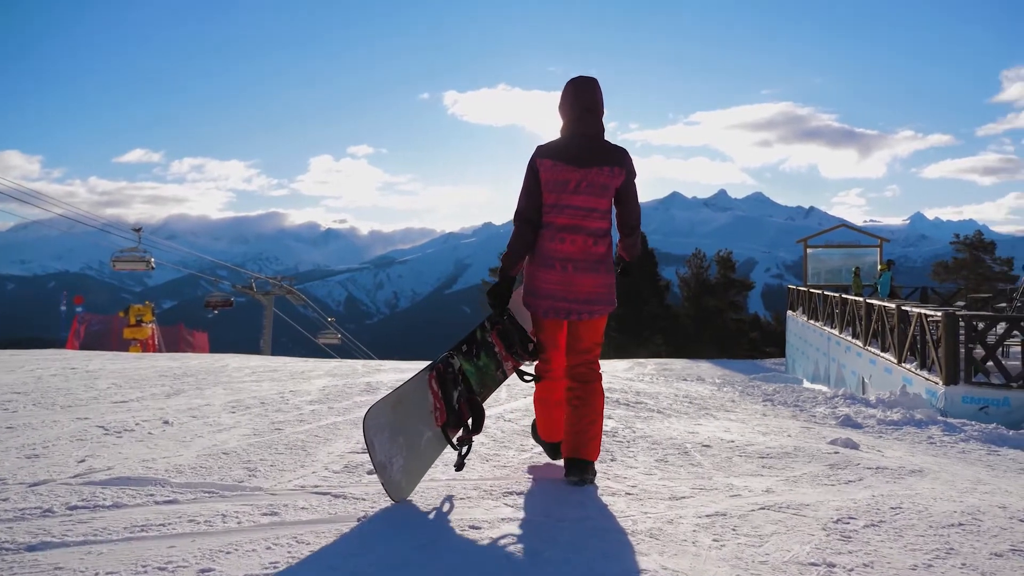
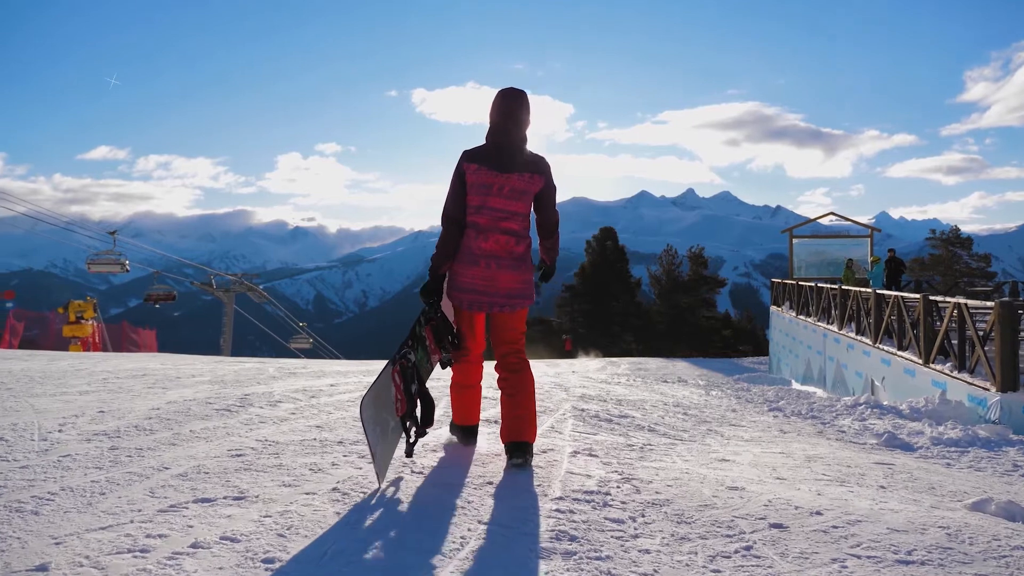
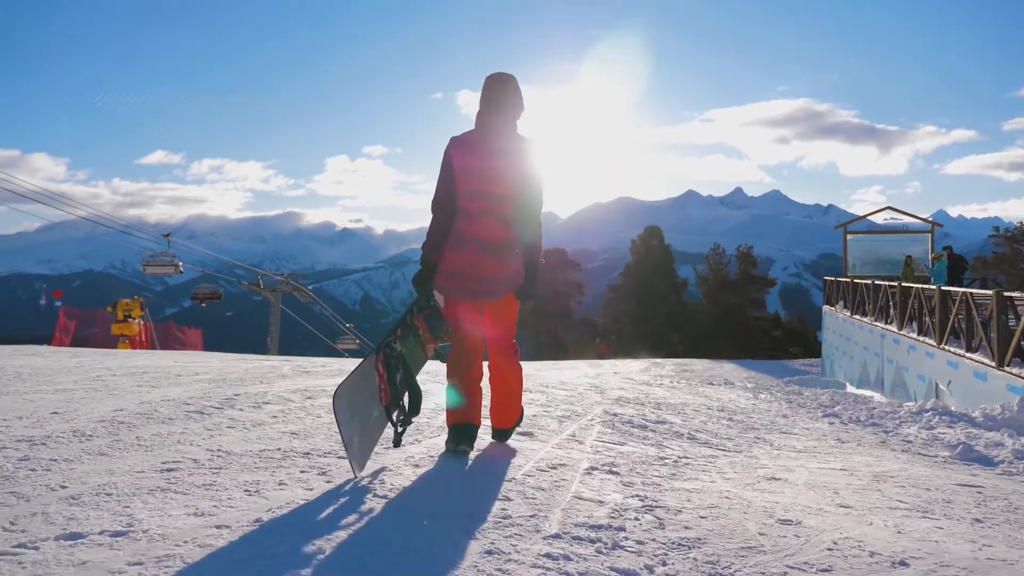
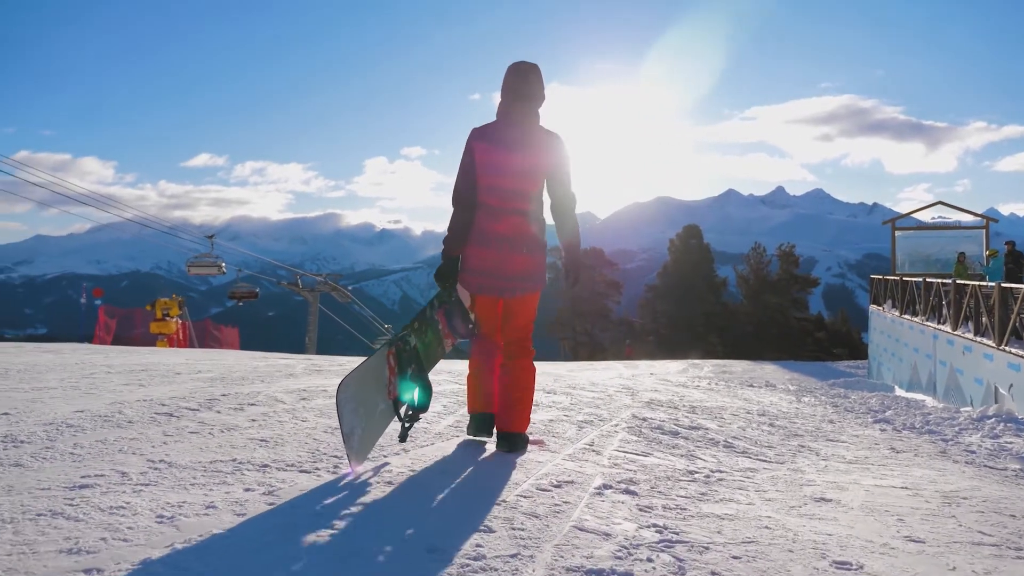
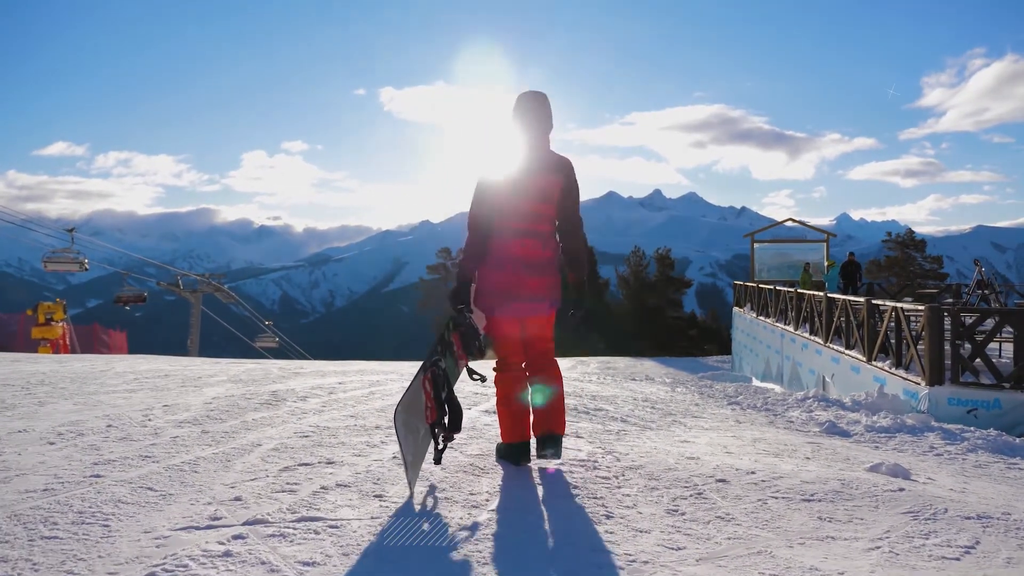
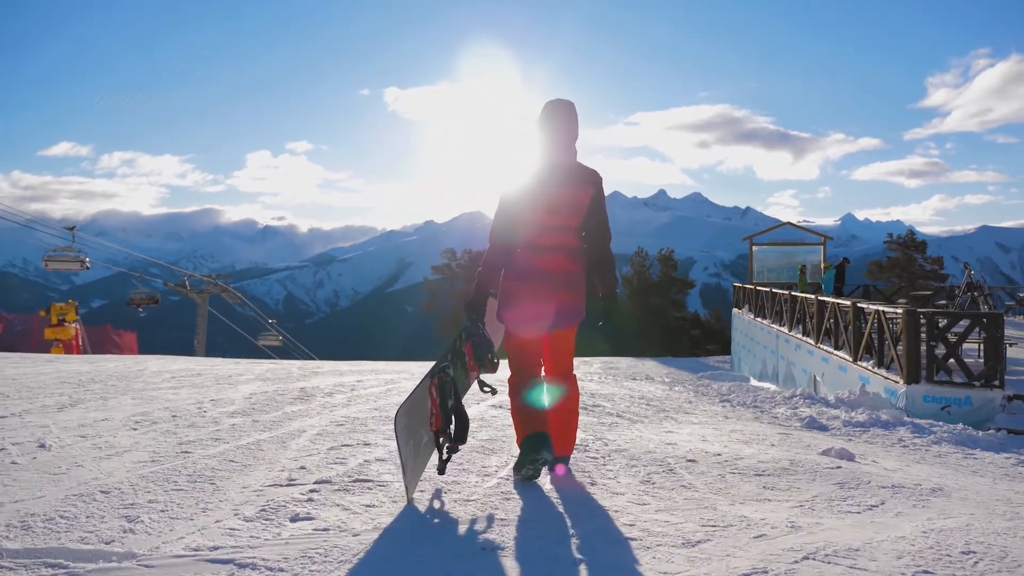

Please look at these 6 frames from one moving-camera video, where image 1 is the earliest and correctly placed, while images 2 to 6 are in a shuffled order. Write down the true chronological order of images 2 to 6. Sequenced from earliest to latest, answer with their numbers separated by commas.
6, 5, 2, 3, 4
